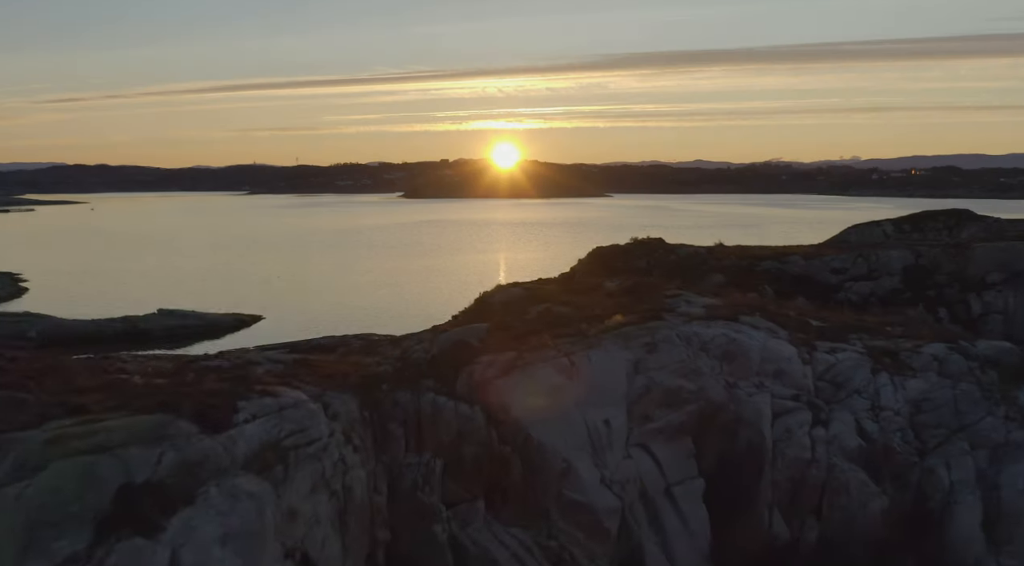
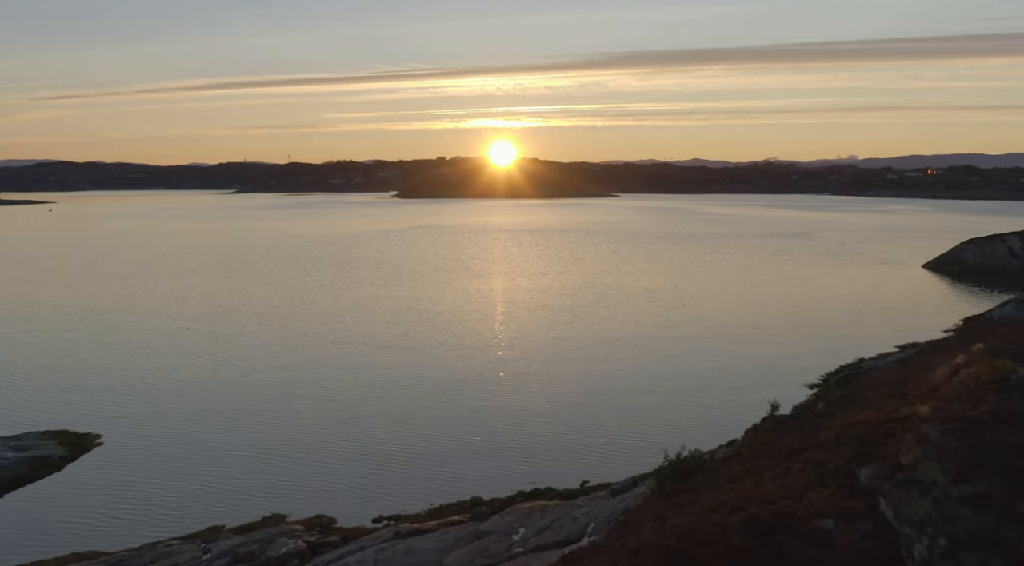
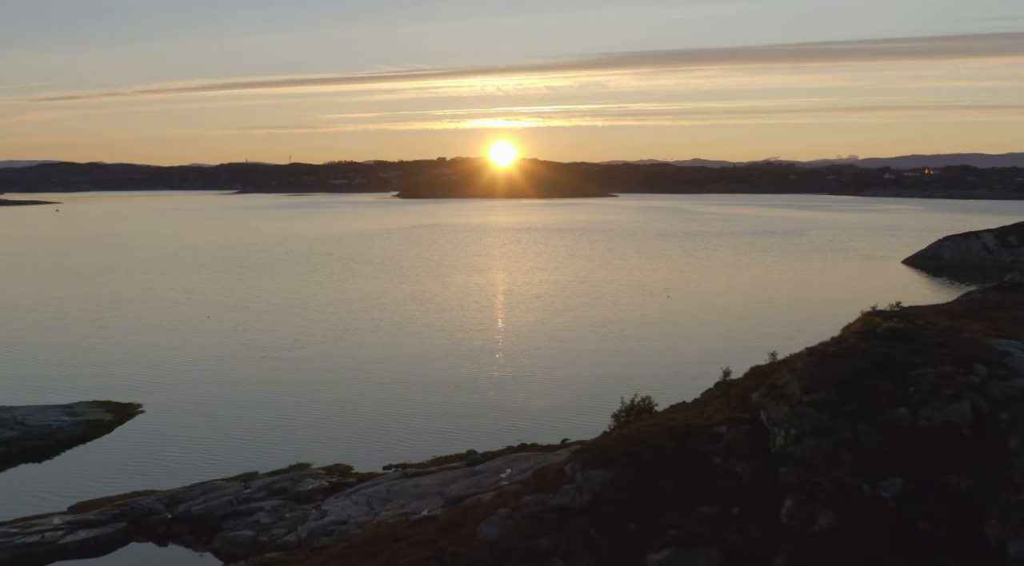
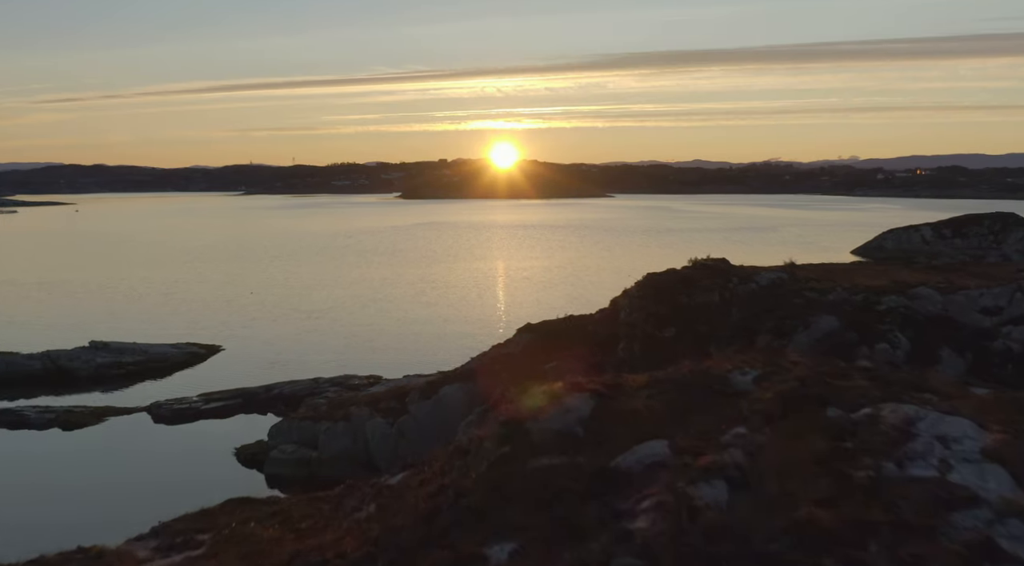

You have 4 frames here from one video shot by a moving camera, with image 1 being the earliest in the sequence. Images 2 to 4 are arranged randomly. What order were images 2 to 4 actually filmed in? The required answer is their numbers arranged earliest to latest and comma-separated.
4, 3, 2
